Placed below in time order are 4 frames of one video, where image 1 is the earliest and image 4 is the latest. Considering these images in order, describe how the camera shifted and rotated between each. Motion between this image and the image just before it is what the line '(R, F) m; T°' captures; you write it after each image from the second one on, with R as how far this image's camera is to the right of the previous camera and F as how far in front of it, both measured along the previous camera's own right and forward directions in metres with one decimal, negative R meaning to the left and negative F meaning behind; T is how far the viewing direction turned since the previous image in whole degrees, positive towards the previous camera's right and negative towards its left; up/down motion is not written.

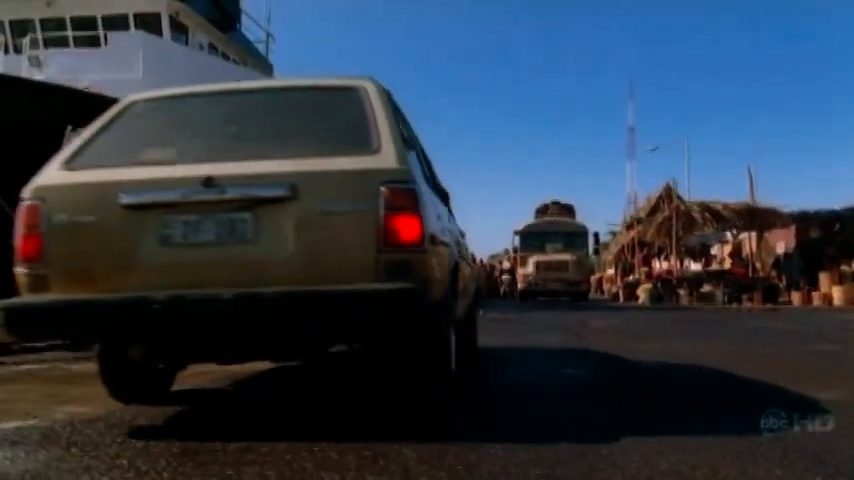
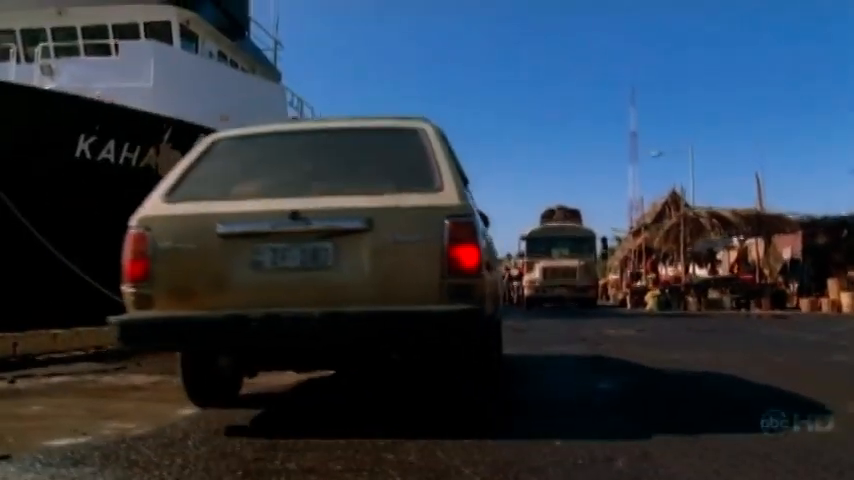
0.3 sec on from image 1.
(-0.1, 0.0) m; 0°
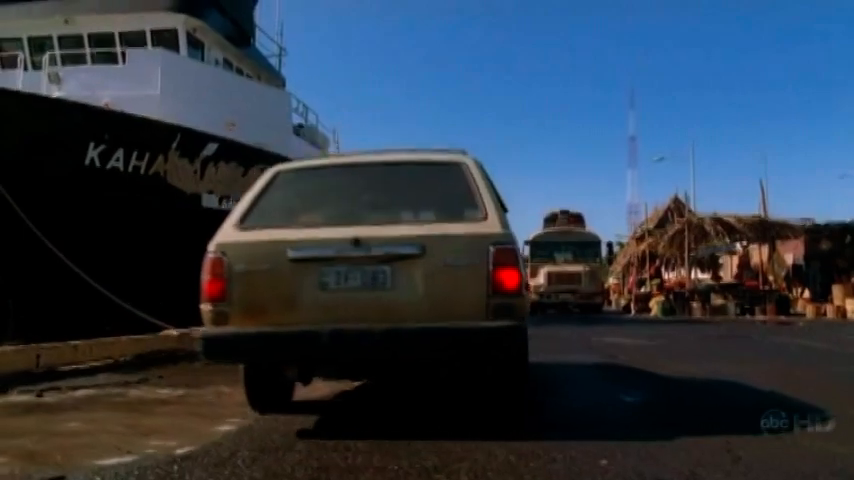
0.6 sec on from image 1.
(-0.1, 0.0) m; 0°
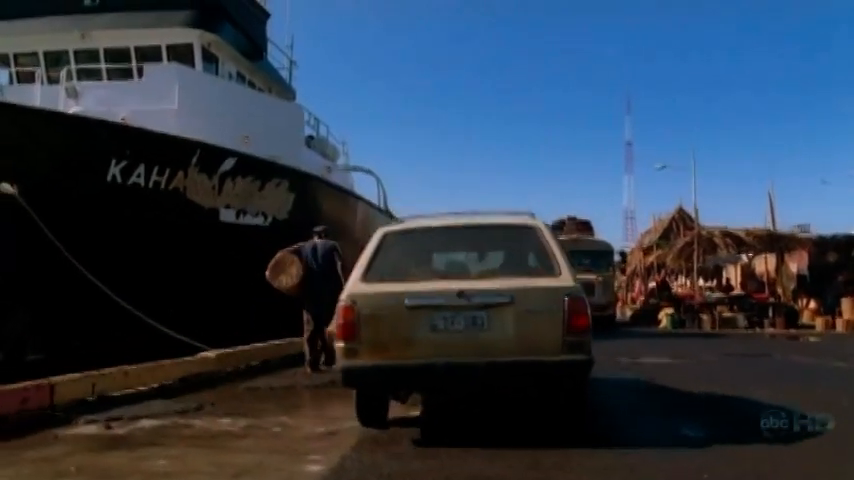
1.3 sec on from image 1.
(-0.3, -0.1) m; 0°
